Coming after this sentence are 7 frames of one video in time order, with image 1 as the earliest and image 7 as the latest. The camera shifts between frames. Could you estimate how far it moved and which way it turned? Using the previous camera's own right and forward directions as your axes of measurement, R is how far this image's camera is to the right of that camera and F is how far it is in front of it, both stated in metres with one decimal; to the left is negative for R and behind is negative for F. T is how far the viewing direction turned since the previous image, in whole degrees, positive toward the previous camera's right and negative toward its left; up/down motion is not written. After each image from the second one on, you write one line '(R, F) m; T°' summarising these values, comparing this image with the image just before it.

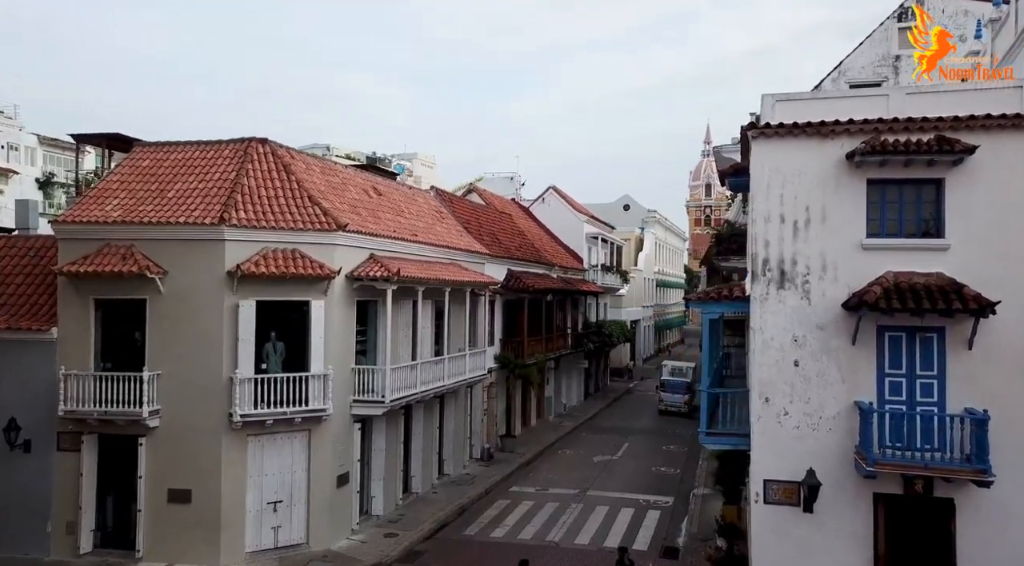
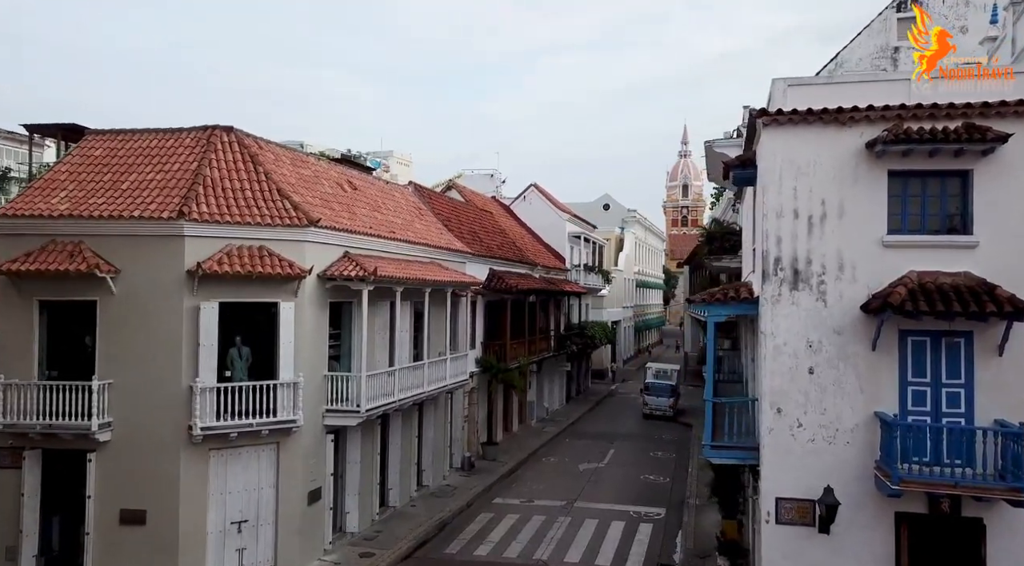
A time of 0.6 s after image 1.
(-0.2, +1.2) m; +2°
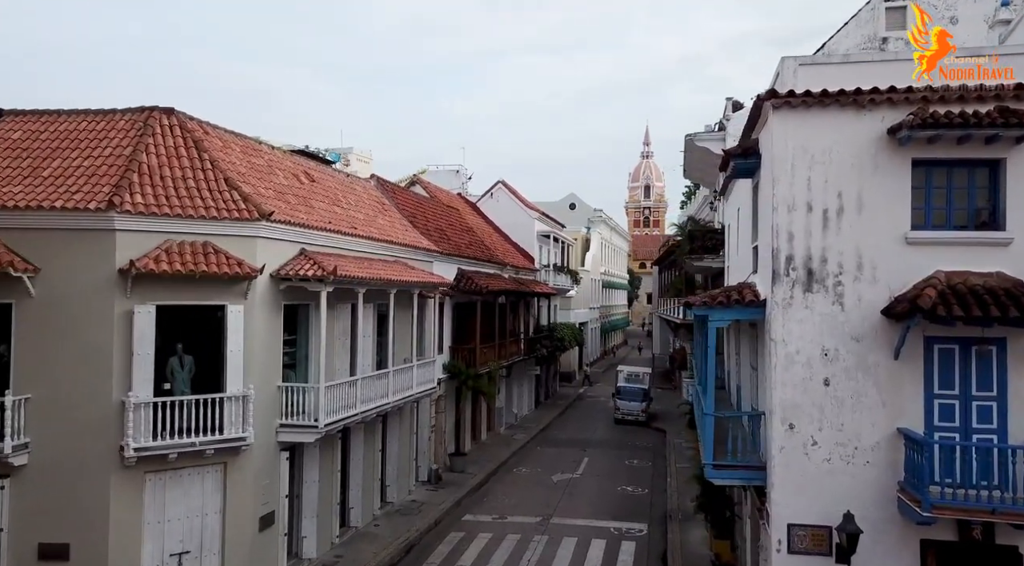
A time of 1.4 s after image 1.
(-0.3, +1.5) m; +3°
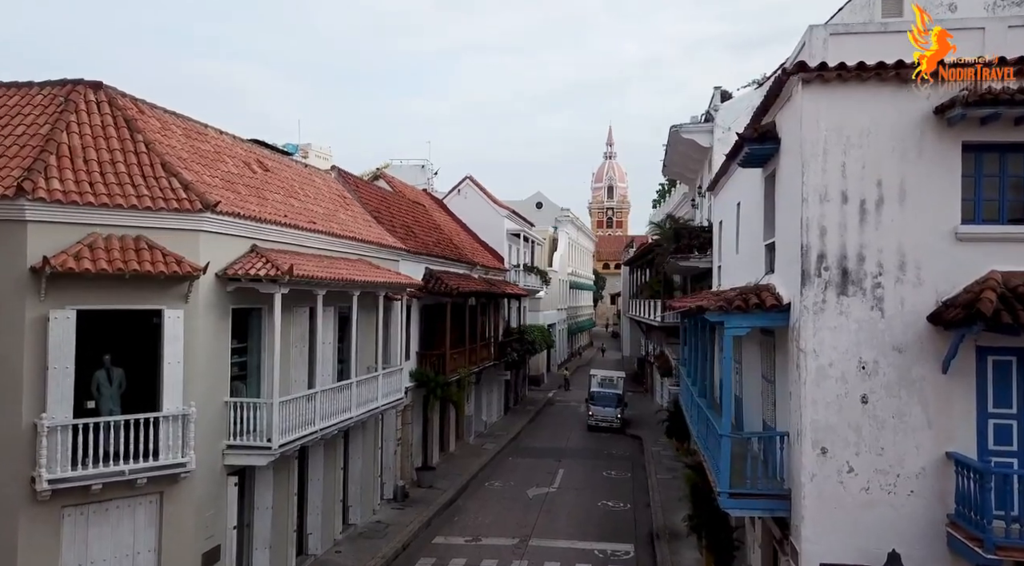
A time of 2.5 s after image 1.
(-0.3, +1.7) m; +3°
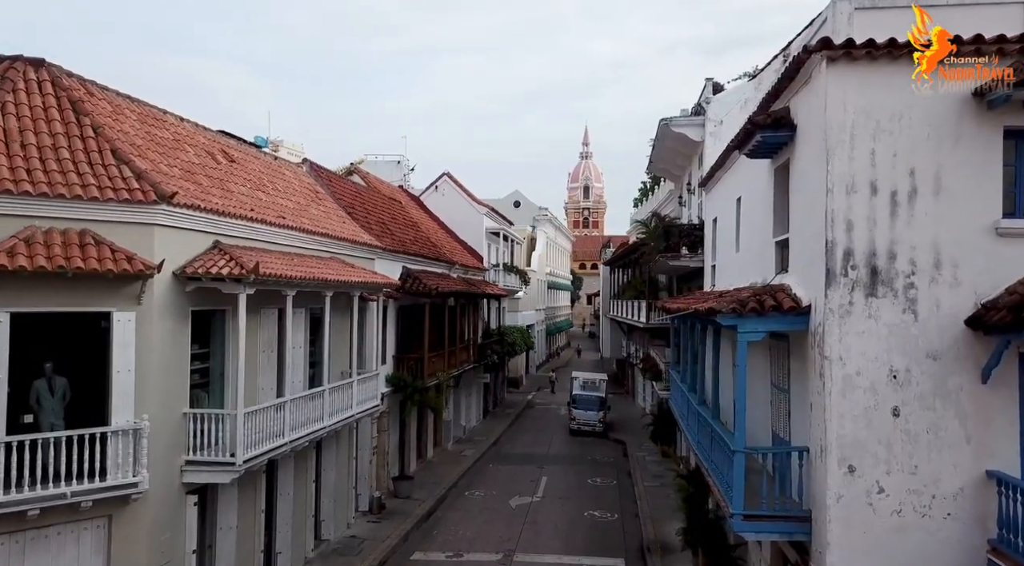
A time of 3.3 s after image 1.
(-0.2, +1.1) m; +2°
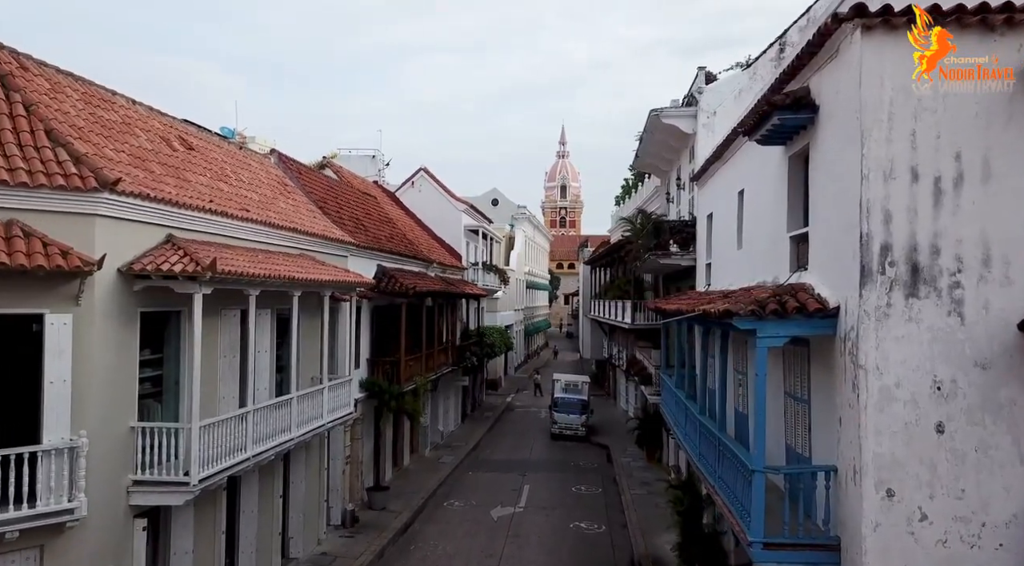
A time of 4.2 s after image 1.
(-0.2, +1.2) m; +2°
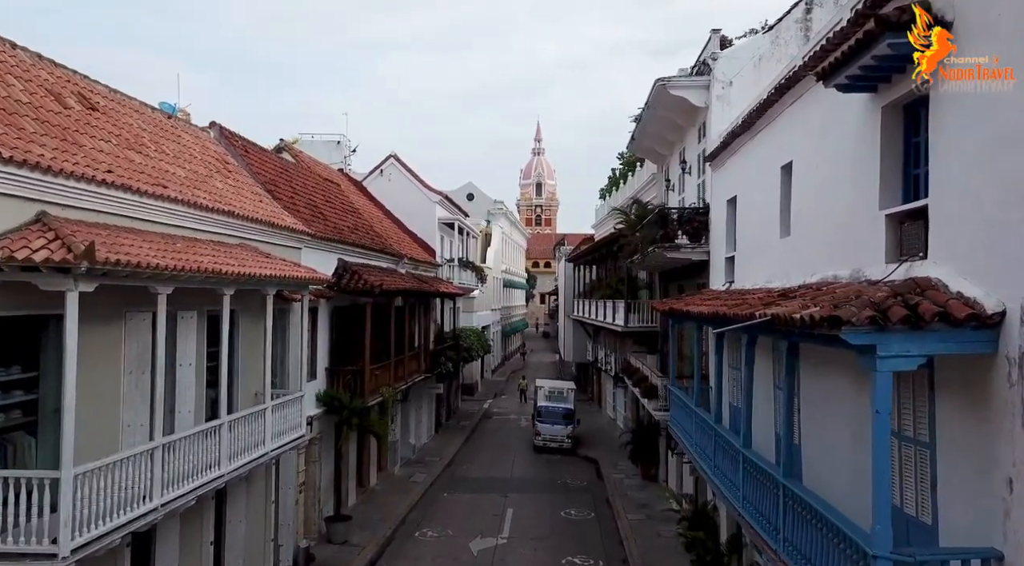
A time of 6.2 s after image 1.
(-0.2, +2.9) m; +2°
